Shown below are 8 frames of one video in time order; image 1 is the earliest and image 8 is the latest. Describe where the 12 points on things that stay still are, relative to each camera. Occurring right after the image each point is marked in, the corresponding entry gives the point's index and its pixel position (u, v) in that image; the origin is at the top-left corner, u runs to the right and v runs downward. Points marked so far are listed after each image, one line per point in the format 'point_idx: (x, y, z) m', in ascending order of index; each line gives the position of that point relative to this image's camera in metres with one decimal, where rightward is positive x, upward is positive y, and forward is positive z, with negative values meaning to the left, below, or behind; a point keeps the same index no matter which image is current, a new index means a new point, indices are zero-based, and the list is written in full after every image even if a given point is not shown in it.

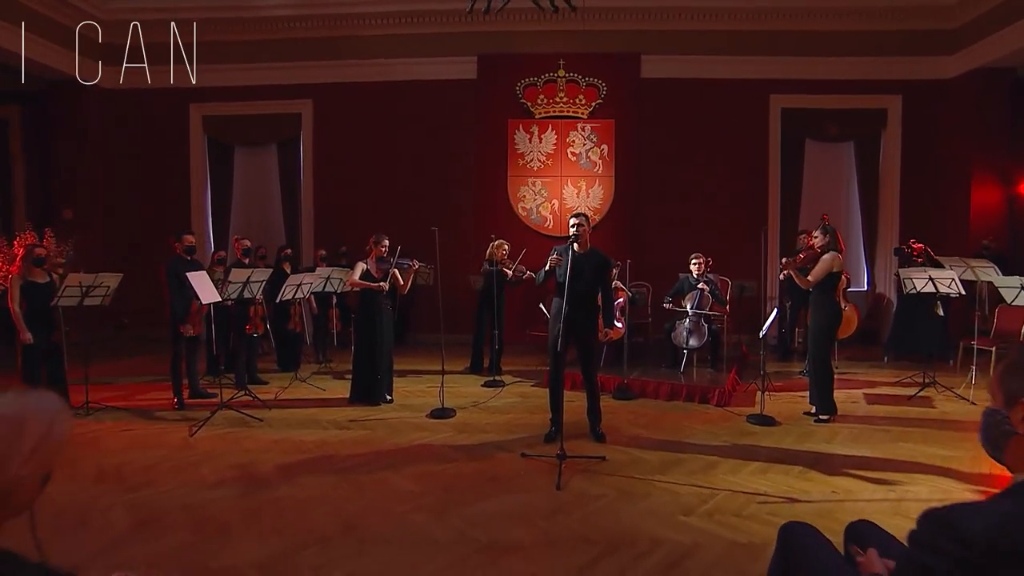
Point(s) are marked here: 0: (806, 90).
0: (+4.5, +3.0, +8.6) m
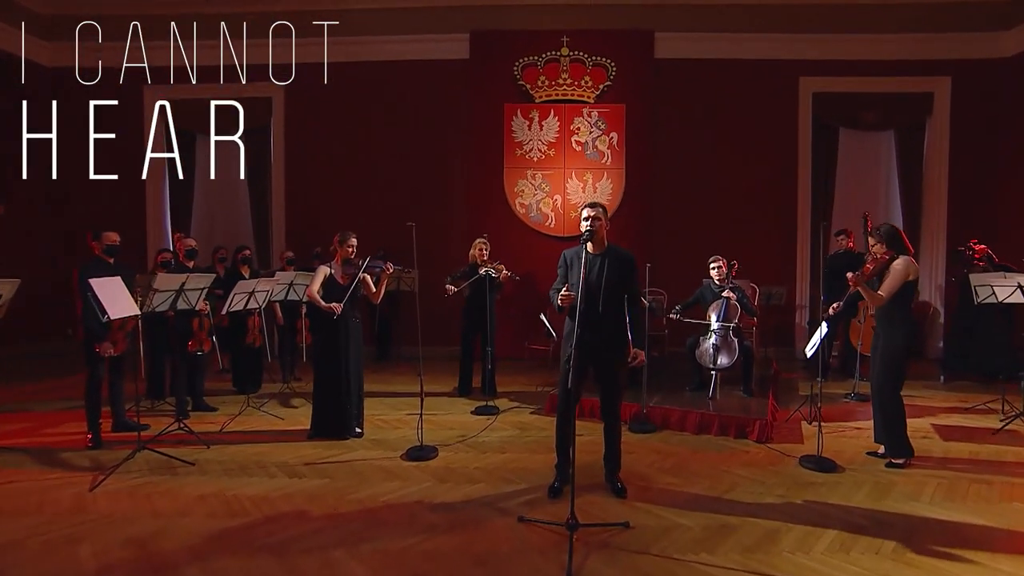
0: (+4.4, +2.9, +7.5) m
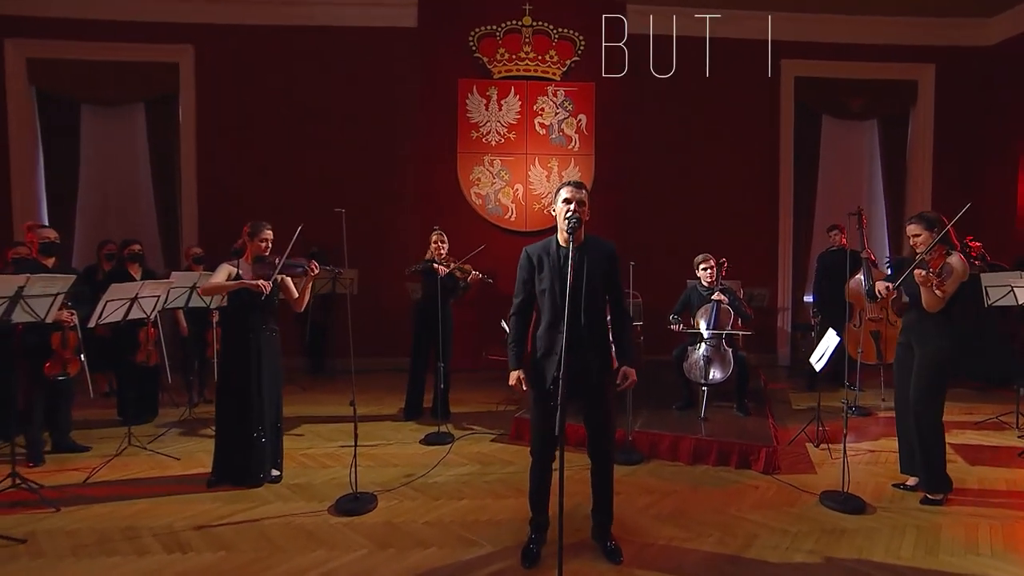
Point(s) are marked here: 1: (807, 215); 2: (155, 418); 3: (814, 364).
0: (+3.9, +2.9, +6.9) m
1: (+3.6, +0.9, +7.0) m
2: (-3.2, -1.1, +5.0) m
3: (+2.4, -0.6, +4.5) m
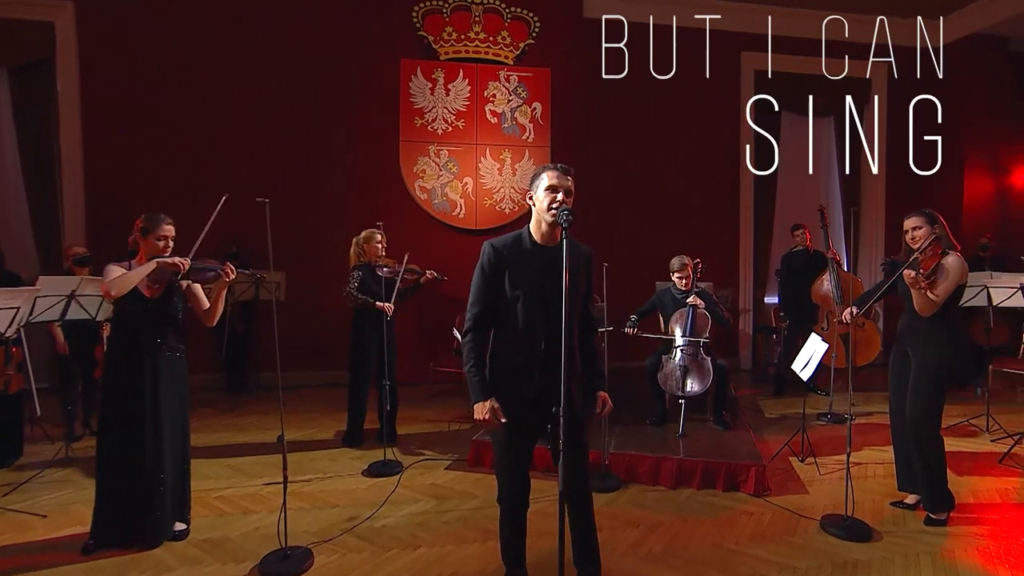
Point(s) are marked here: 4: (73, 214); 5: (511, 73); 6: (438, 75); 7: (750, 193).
0: (+3.3, +2.9, +6.7) m
1: (+3.0, +0.9, +6.8) m
2: (-3.5, -1.2, +4.0) m
3: (+2.1, -0.6, +4.1) m
4: (-4.6, +0.8, +5.9) m
5: (0.0, +2.4, +6.4) m
6: (-0.8, +2.4, +6.3) m
7: (+2.8, +1.1, +6.8) m
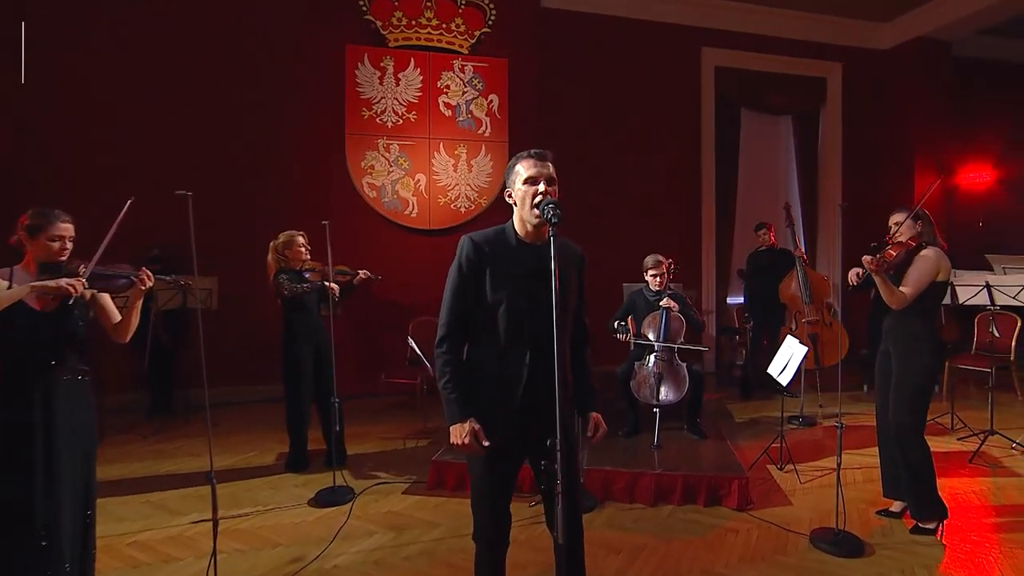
0: (+2.8, +2.9, +6.7) m
1: (+2.5, +0.9, +6.7) m
2: (-3.7, -1.3, +3.3) m
3: (+1.9, -0.6, +4.0) m
4: (-5.0, +0.7, +5.1) m
5: (-0.5, +2.4, +6.0) m
6: (-1.3, +2.3, +5.9) m
7: (+2.3, +1.1, +6.6) m
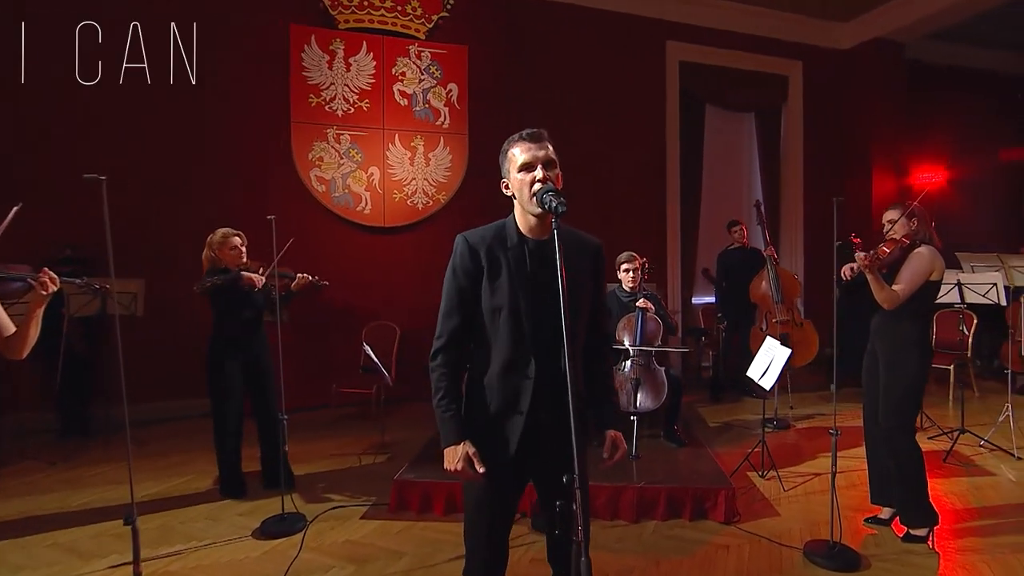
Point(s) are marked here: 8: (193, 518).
0: (+2.3, +2.9, +6.6) m
1: (+2.1, +0.9, +6.6) m
2: (-3.8, -1.3, +2.7) m
3: (+1.7, -0.6, +3.8) m
4: (-5.3, +0.6, +4.3) m
5: (-0.9, +2.4, +5.7) m
6: (-1.7, +2.3, +5.4) m
7: (+1.9, +1.1, +6.5) m
8: (-2.0, -1.4, +3.5) m
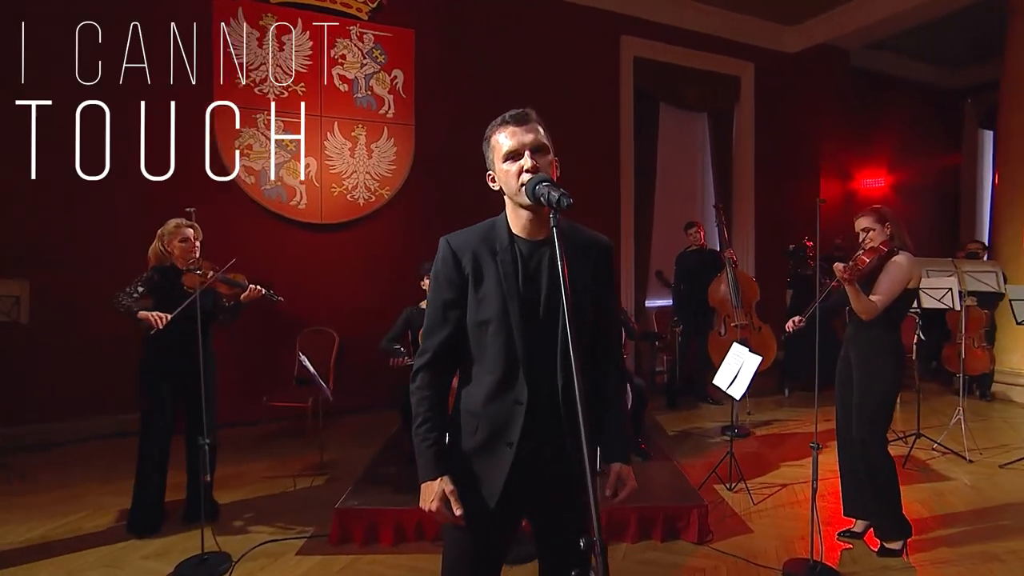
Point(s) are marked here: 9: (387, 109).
0: (+1.7, +2.8, +6.5) m
1: (+1.5, +0.9, +6.5) m
2: (-3.9, -1.3, +1.9) m
3: (+1.4, -0.7, +3.6) m
4: (-5.5, +0.6, +3.3) m
5: (-1.3, +2.4, +5.2) m
6: (-2.1, +2.3, +4.9) m
7: (+1.3, +1.1, +6.3) m
8: (-2.2, -1.5, +3.0) m
9: (-1.2, +1.7, +5.3) m
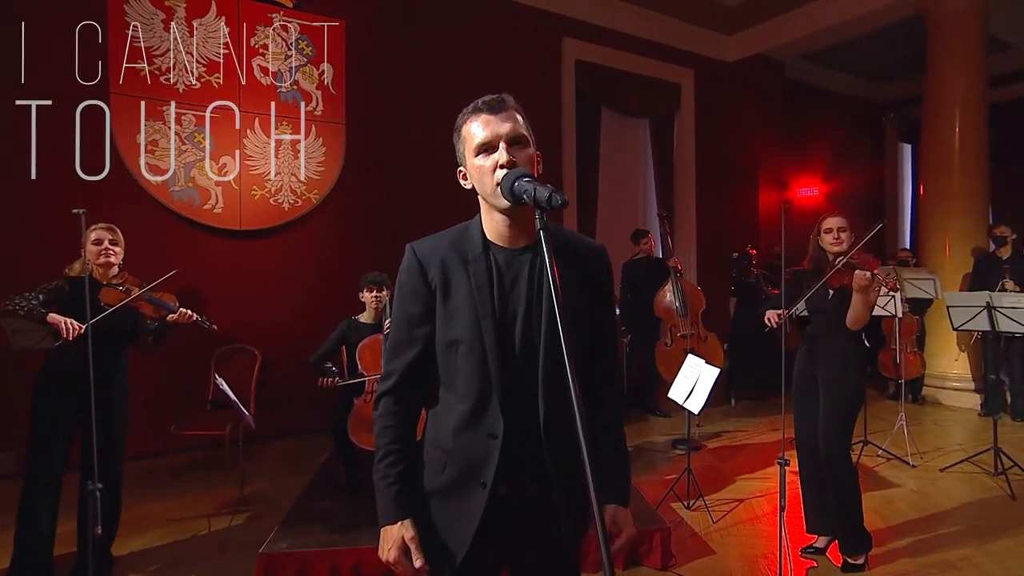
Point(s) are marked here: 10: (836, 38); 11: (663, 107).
0: (+1.0, +2.7, +6.4) m
1: (+0.8, +0.8, +6.3) m
2: (-4.0, -1.4, +1.1) m
3: (+1.1, -0.7, +3.5) m
4: (-5.8, +0.5, +2.4) m
5: (-1.9, +2.3, +4.8) m
6: (-2.6, +2.2, +4.3) m
7: (+0.7, +1.0, +6.2) m
8: (-2.4, -1.5, +2.4) m
9: (-1.7, +1.6, +4.9) m
10: (+3.7, +2.8, +6.5) m
11: (+1.8, +2.1, +6.8) m
